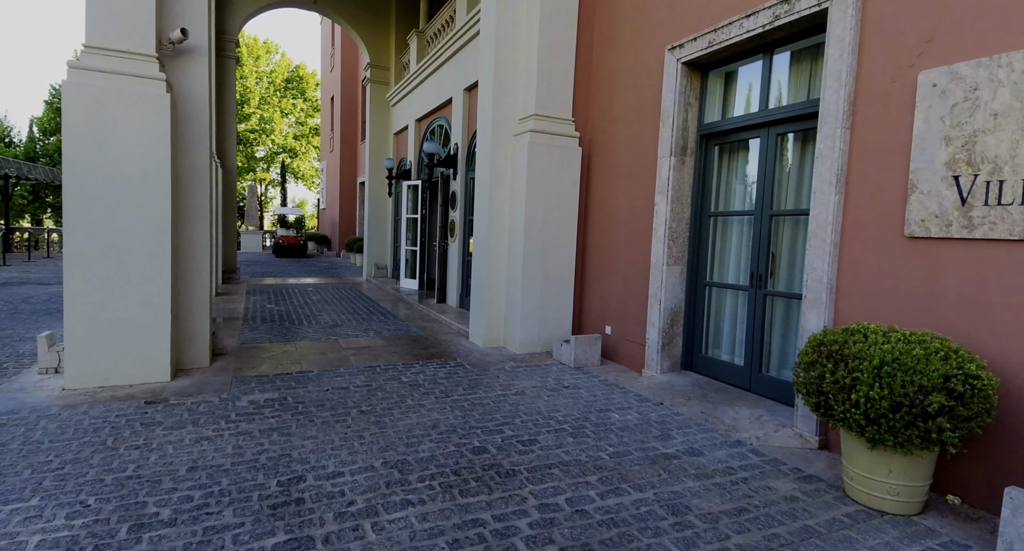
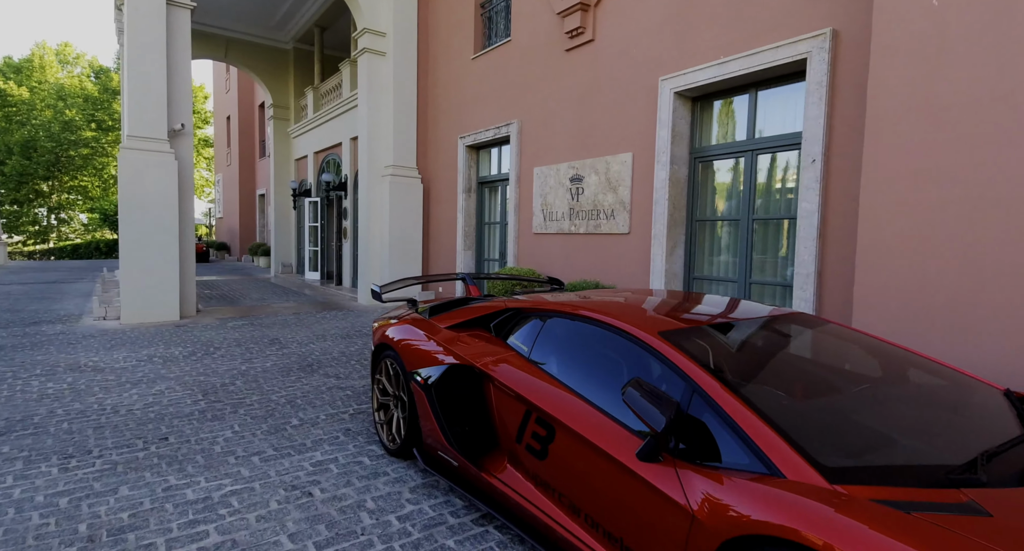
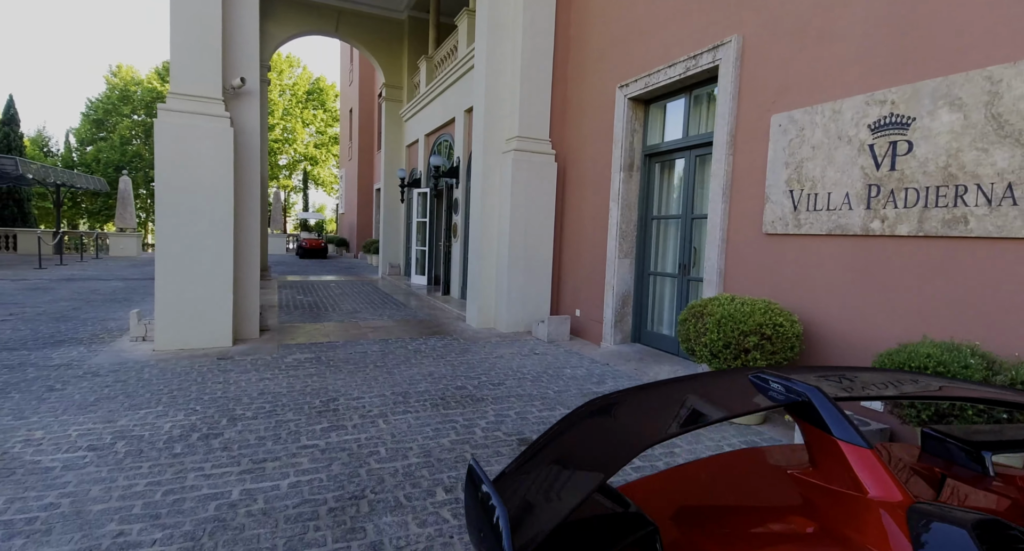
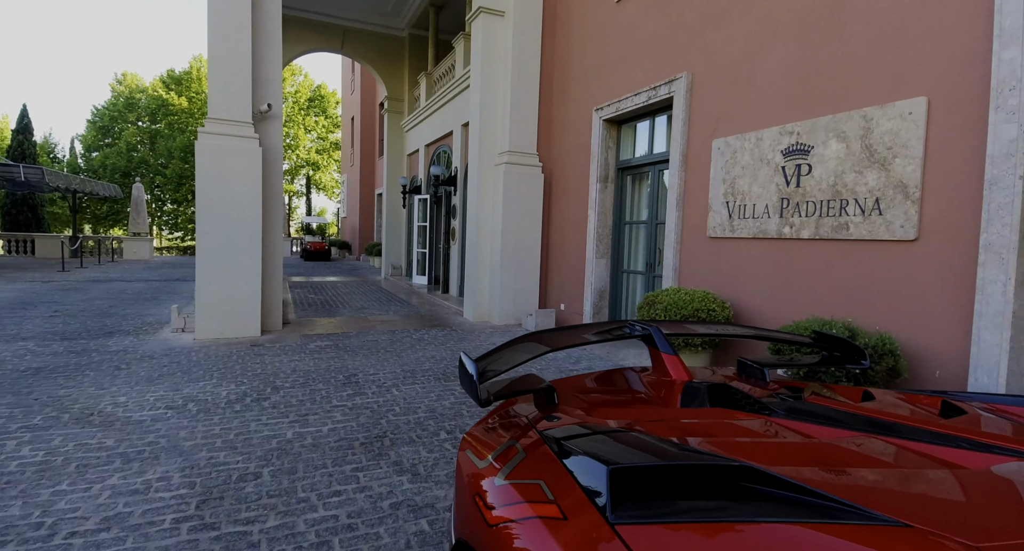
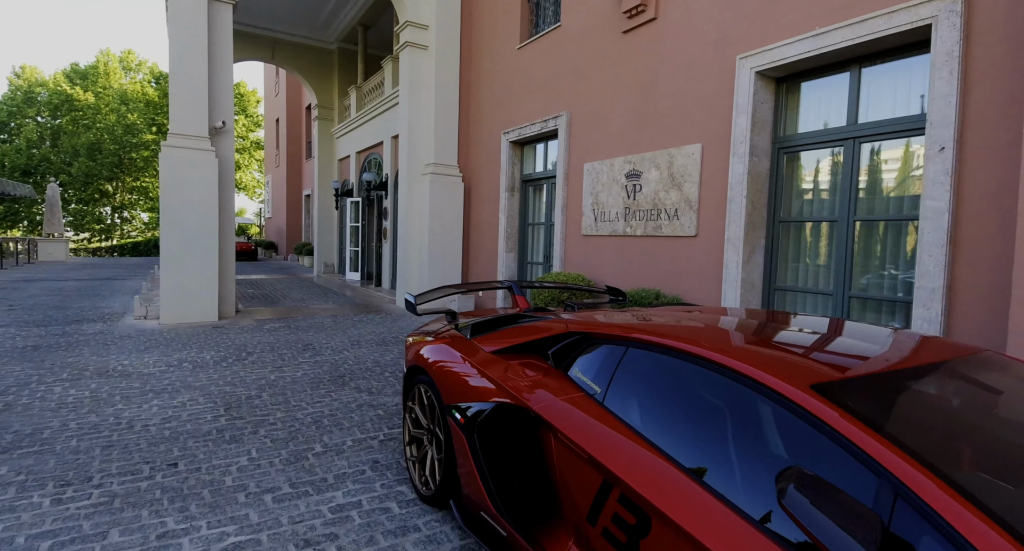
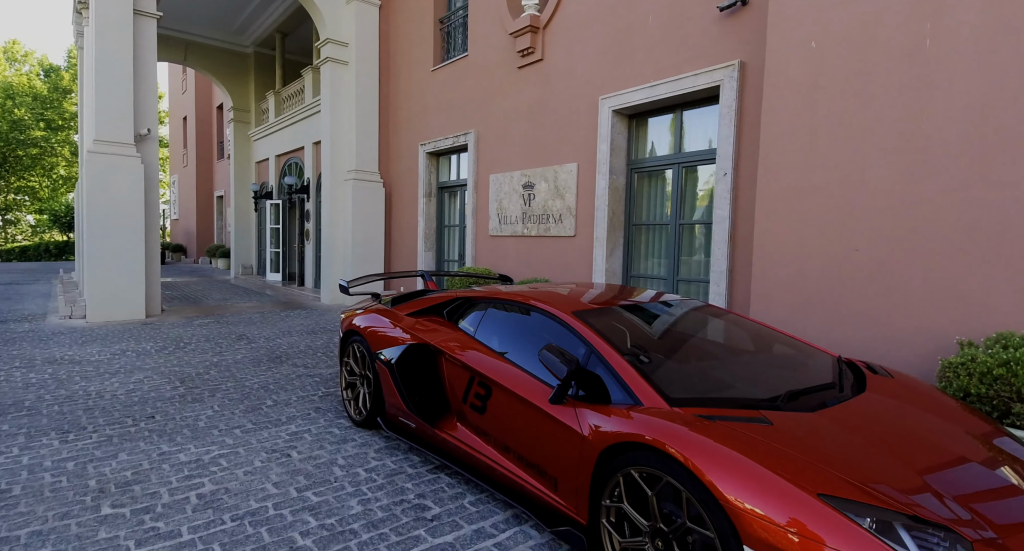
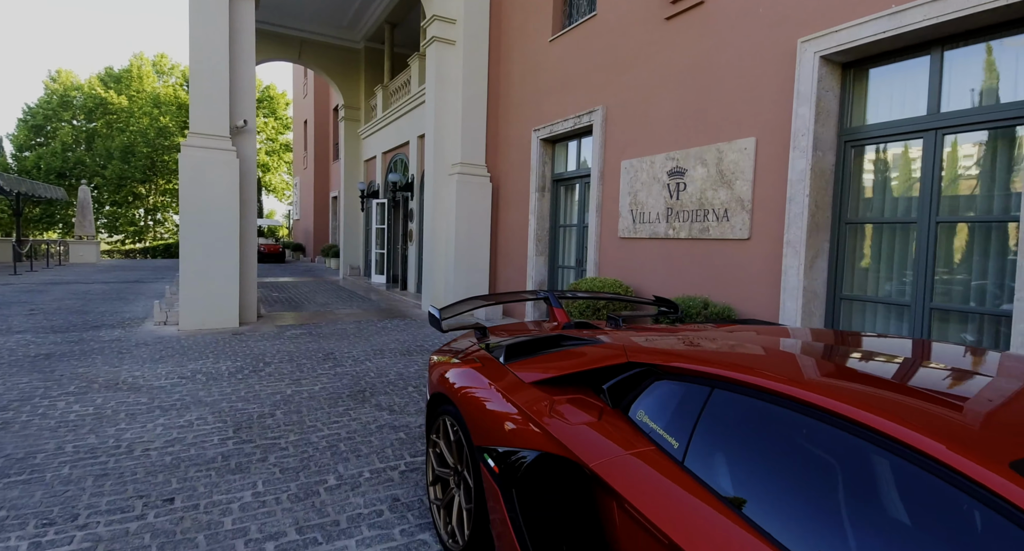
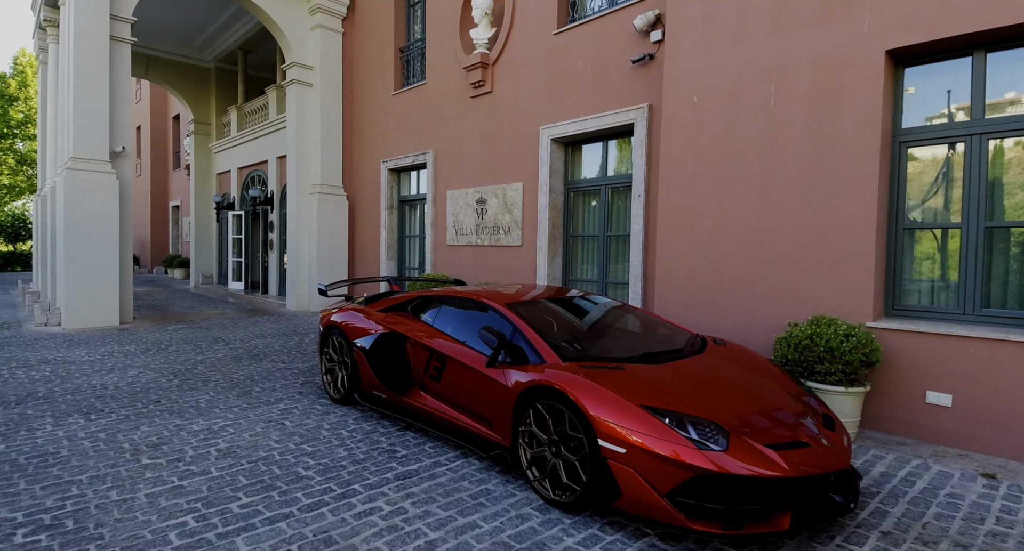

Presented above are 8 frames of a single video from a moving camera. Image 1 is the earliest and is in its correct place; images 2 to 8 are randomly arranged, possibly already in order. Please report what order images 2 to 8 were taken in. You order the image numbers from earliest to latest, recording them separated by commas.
3, 4, 7, 5, 2, 6, 8
